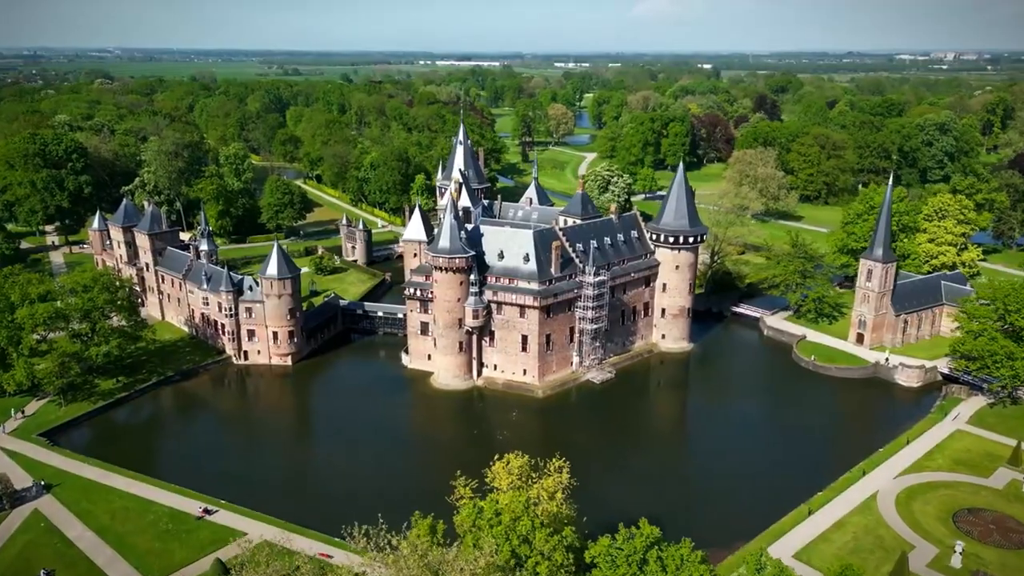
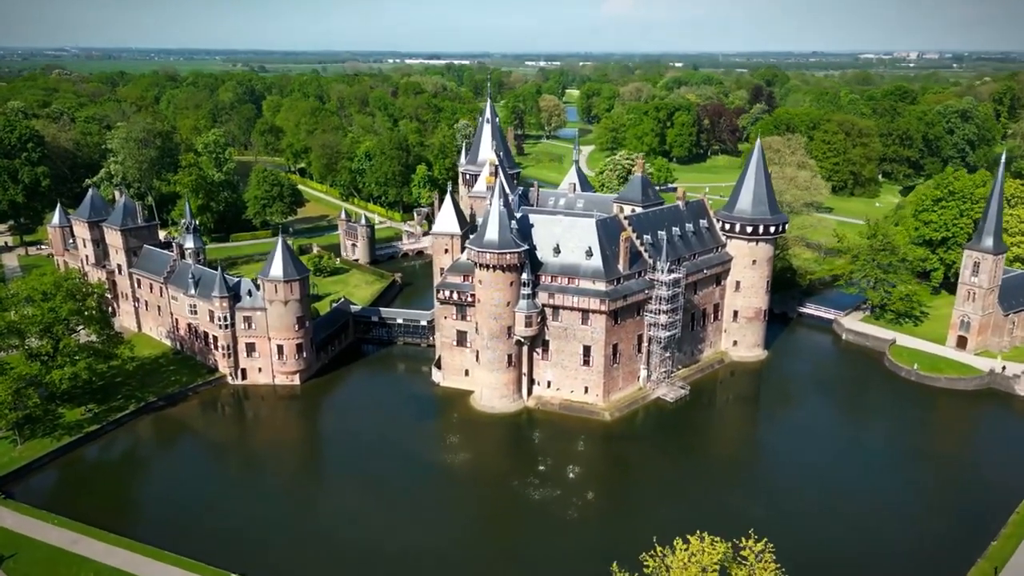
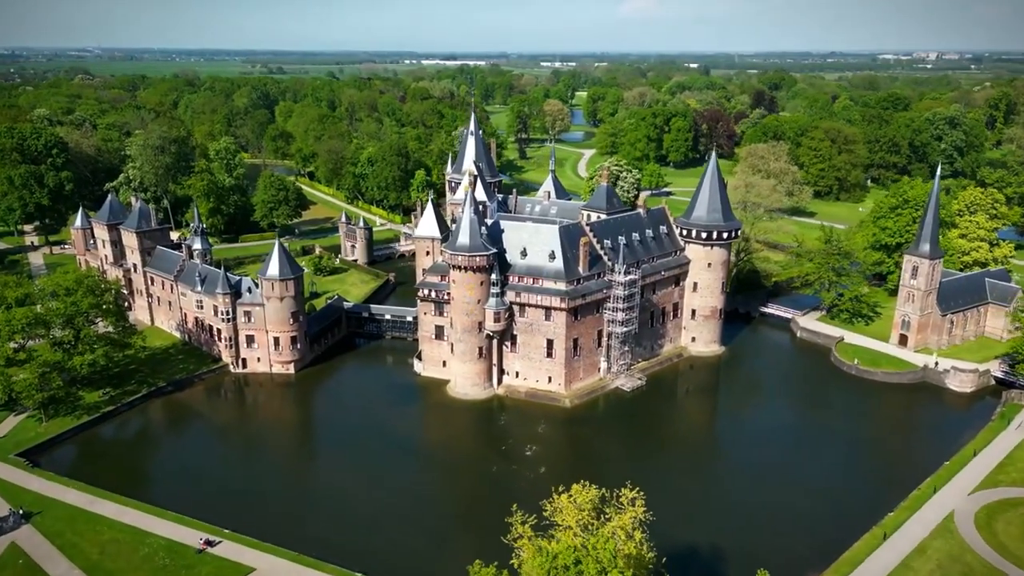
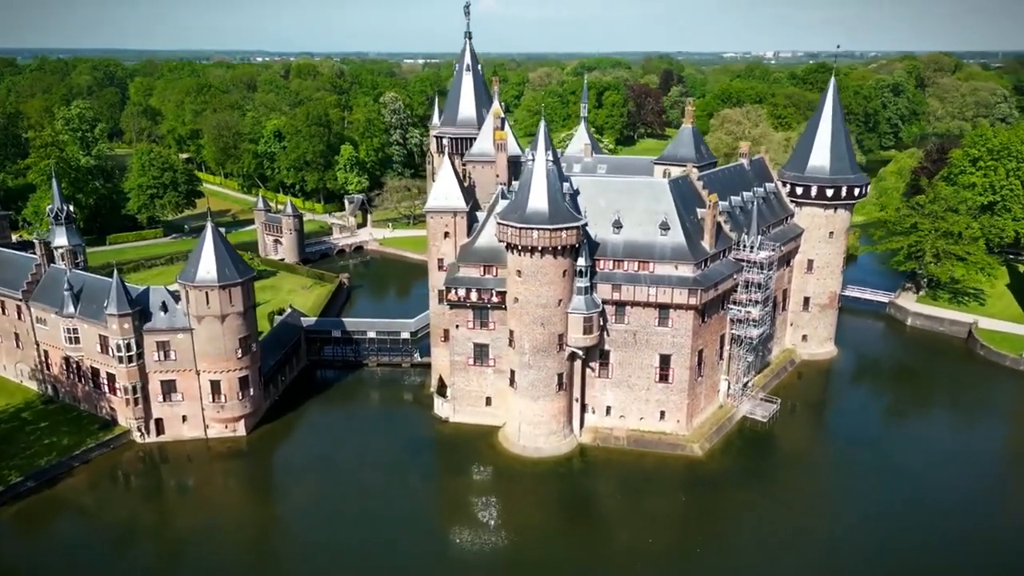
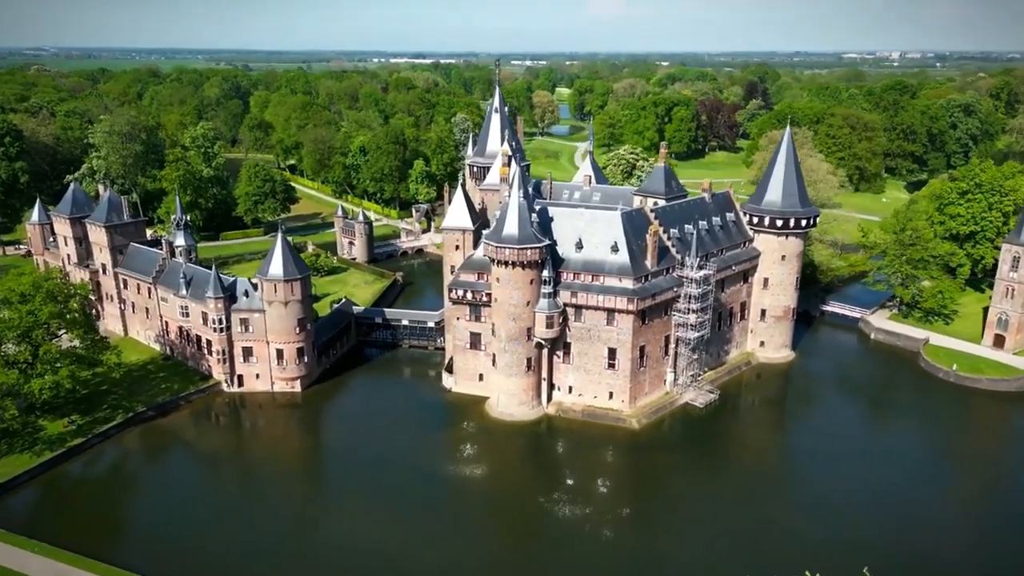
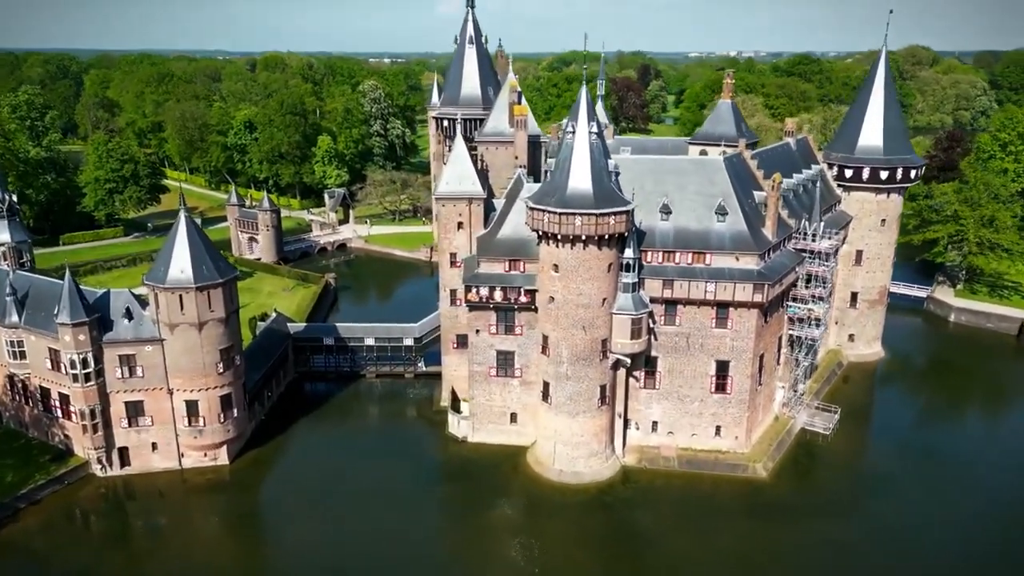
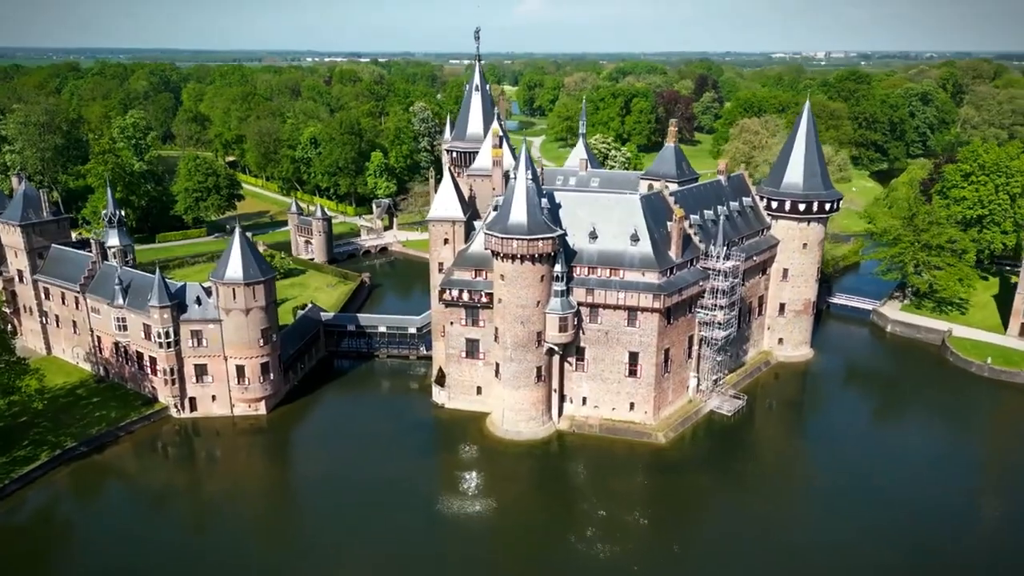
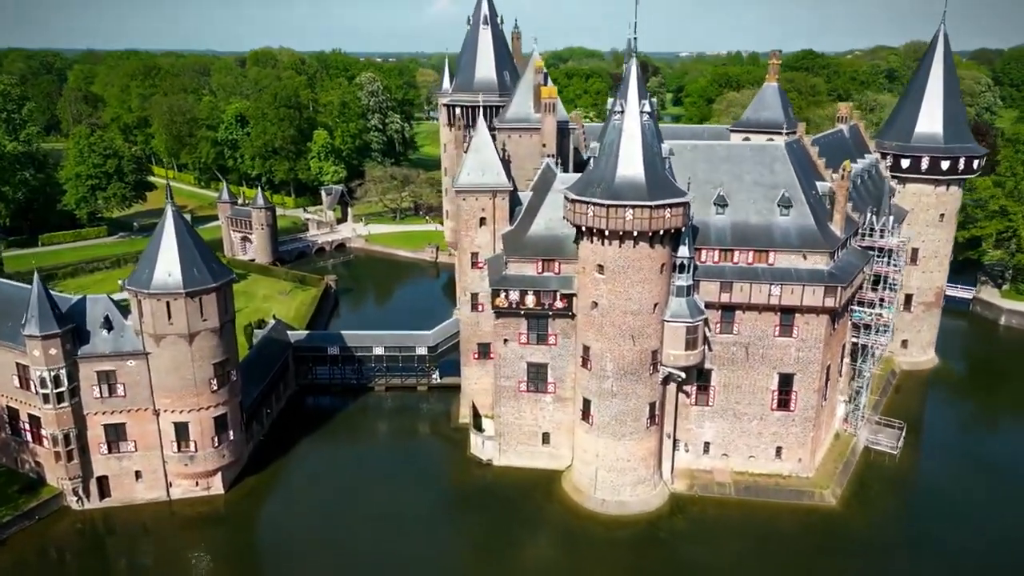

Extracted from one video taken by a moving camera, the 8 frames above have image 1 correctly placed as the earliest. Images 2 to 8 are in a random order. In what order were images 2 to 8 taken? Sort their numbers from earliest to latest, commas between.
3, 2, 5, 7, 4, 6, 8
